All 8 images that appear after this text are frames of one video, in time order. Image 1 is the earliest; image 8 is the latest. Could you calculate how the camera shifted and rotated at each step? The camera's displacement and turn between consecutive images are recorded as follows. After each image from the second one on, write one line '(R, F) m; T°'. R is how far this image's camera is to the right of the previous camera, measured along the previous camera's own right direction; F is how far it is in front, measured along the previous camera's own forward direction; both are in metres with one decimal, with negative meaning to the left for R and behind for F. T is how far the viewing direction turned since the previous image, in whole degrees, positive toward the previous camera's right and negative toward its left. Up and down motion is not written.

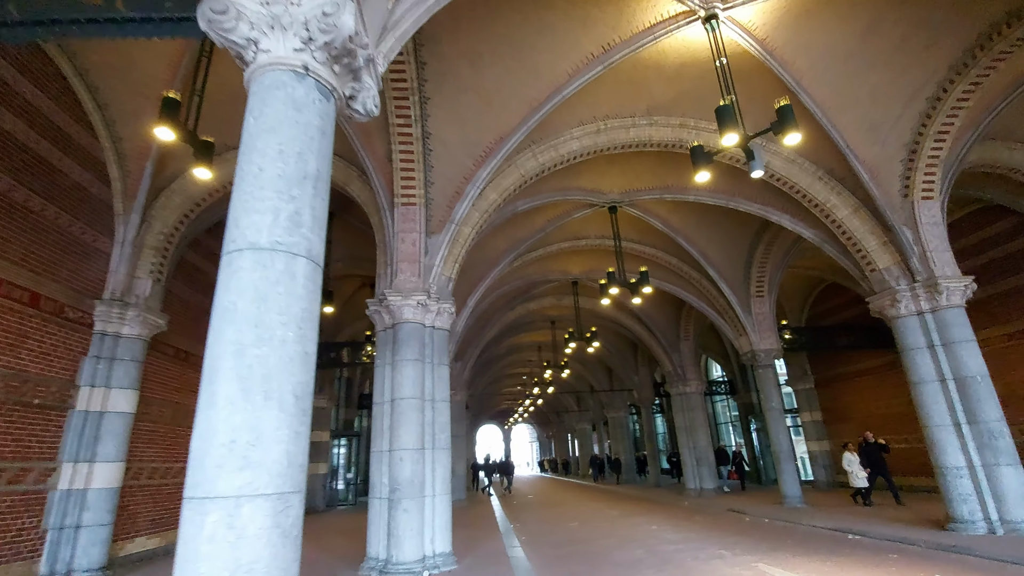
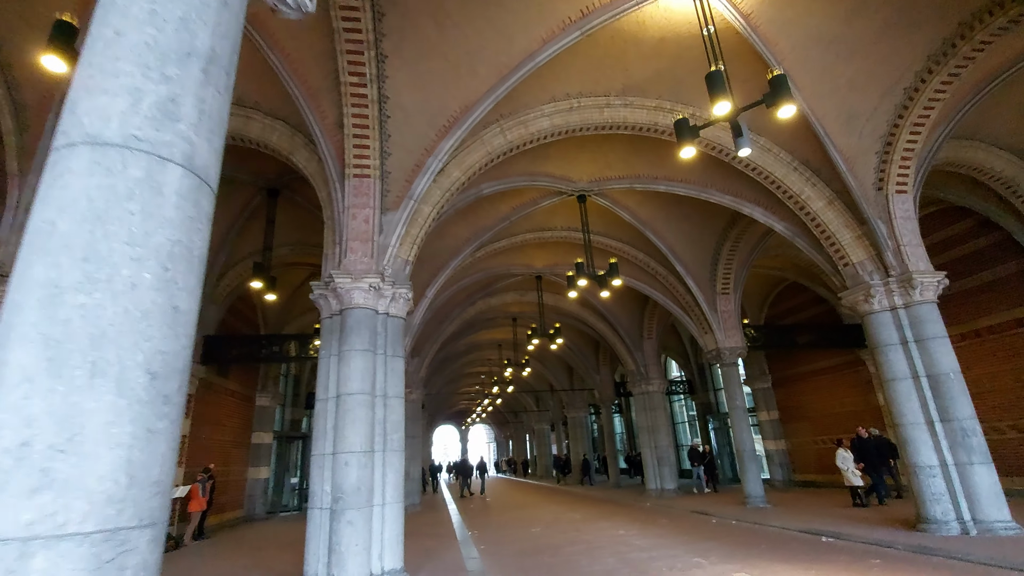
(-0.1, +0.7) m; +5°
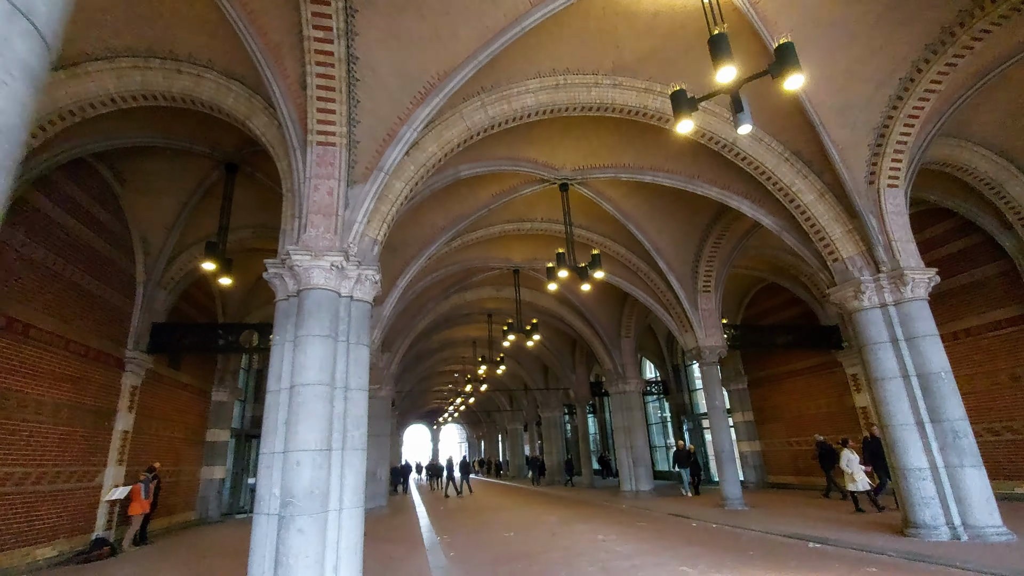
(0.0, +0.5) m; +3°
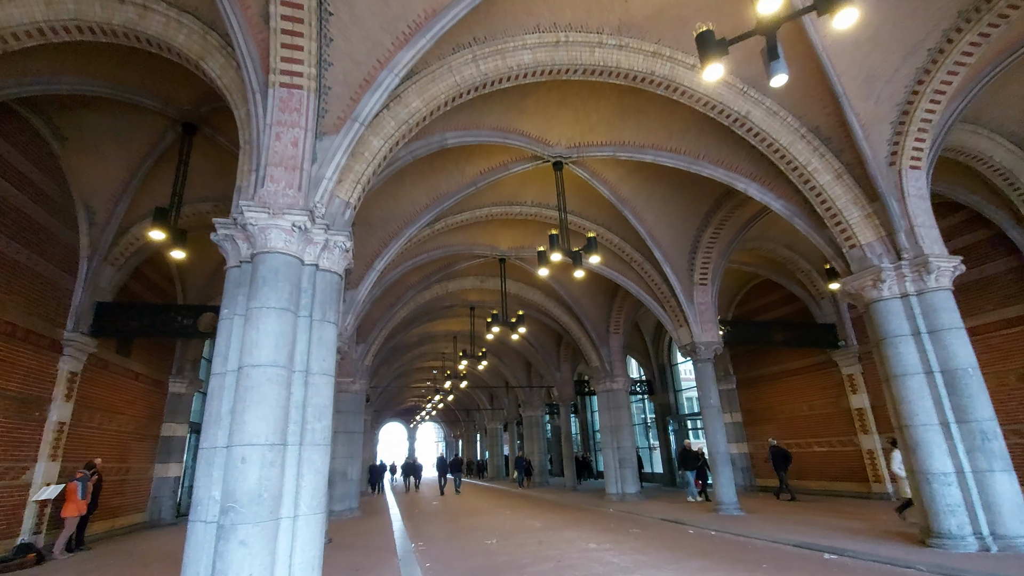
(-0.1, +0.8) m; +2°
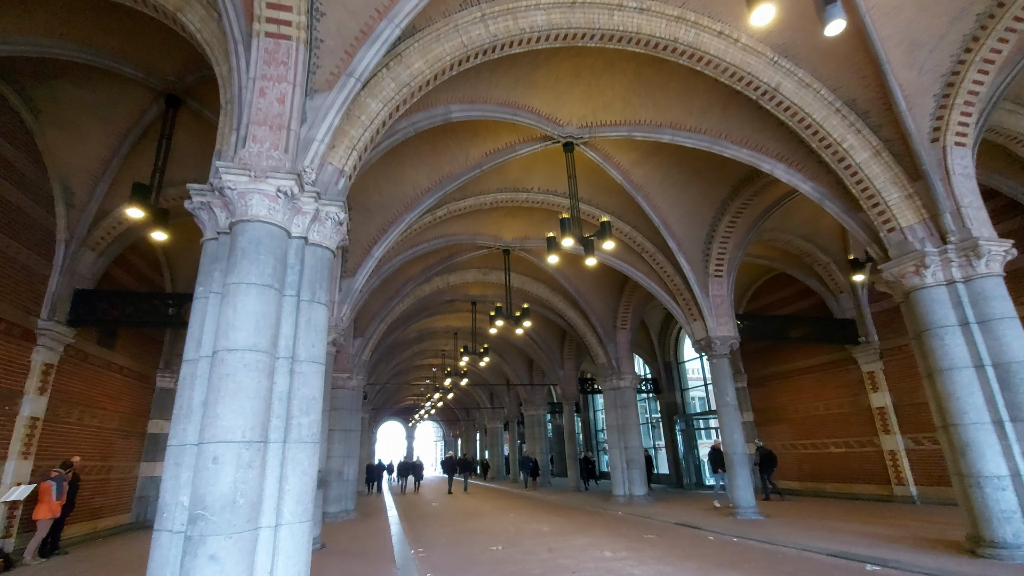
(-0.1, +0.6) m; 0°
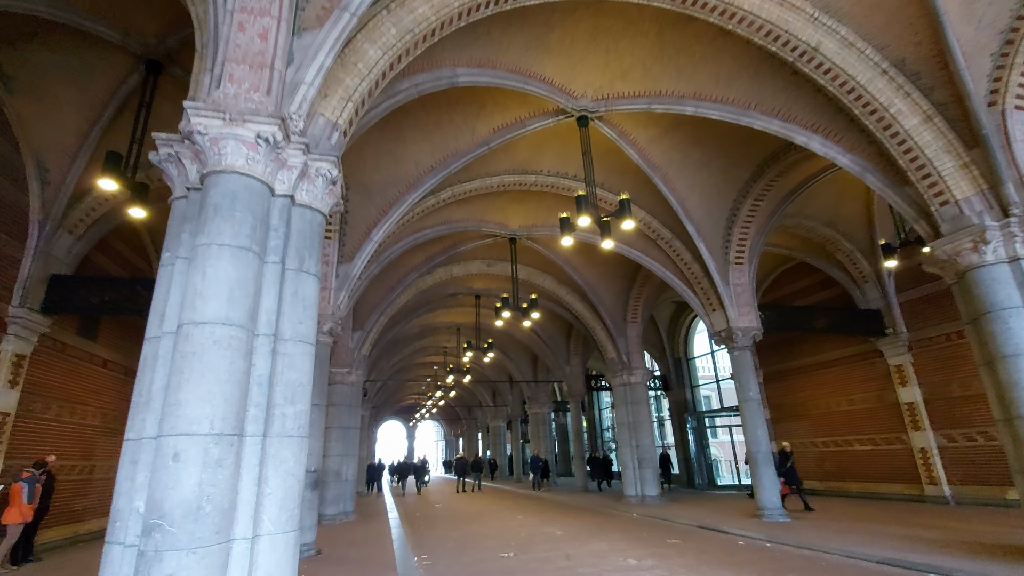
(-0.2, +0.6) m; 0°
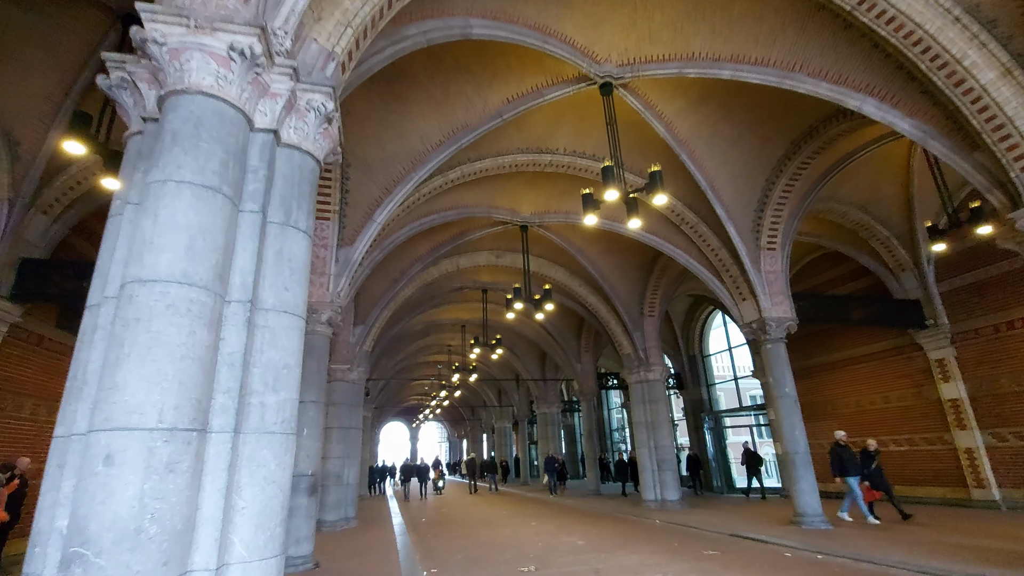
(-0.2, +0.8) m; 0°
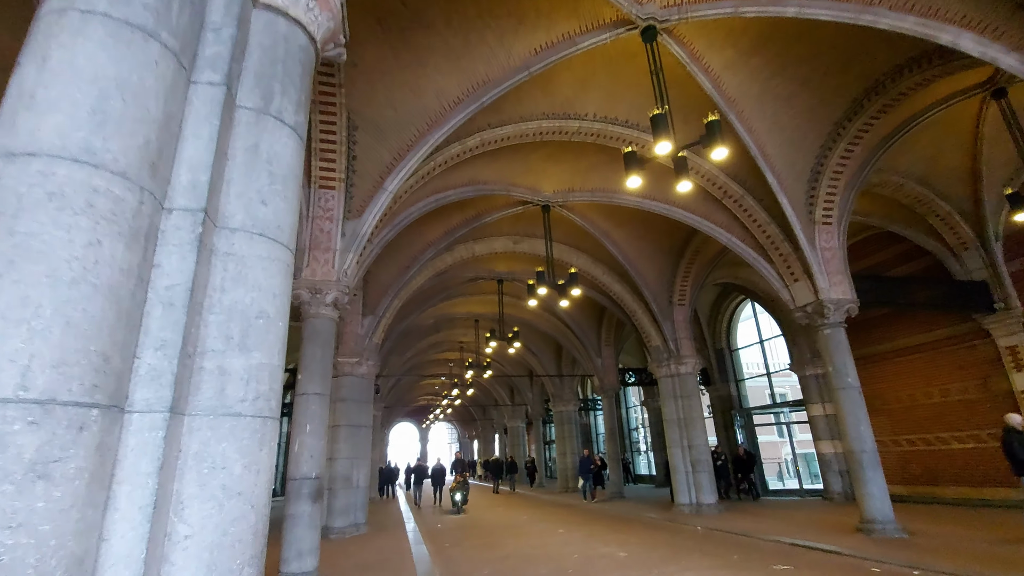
(-0.3, +0.9) m; -1°
